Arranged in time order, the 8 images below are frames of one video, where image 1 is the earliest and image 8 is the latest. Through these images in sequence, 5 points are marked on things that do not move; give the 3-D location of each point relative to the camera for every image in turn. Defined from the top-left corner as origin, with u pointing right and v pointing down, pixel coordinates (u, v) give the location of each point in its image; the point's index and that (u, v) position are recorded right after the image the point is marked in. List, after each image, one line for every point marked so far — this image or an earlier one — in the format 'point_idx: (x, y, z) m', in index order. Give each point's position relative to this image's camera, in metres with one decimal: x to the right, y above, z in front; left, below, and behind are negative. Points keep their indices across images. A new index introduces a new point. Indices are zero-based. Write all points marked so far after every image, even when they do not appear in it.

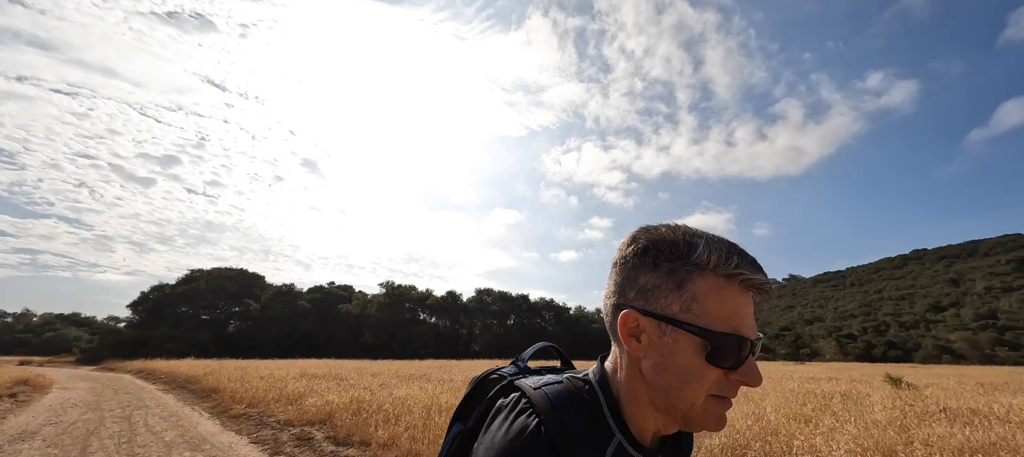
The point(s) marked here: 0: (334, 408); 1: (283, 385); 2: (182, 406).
0: (-3.5, -3.5, +6.7) m
1: (-7.0, -4.7, +10.4) m
2: (-9.0, -4.9, +9.5) m
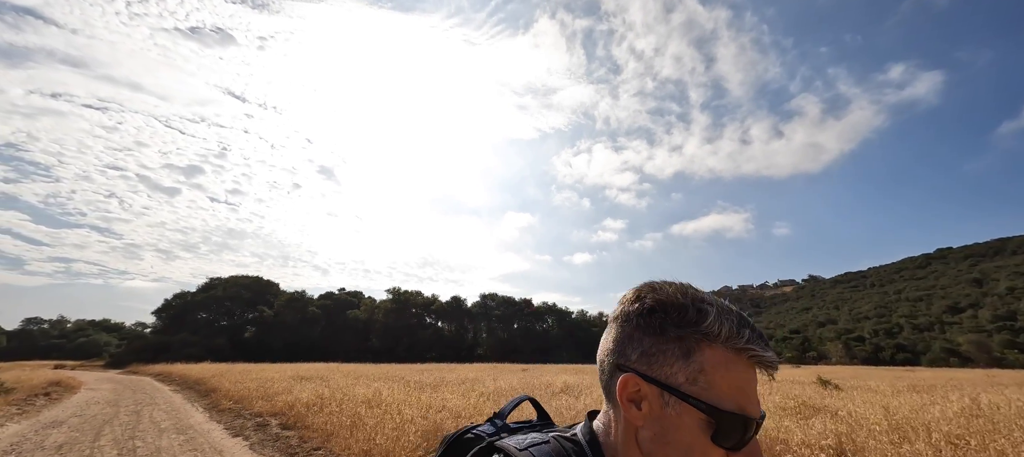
0: (-5.2, -4.1, +8.2) m
1: (-8.5, -5.4, +12.0) m
2: (-10.6, -5.6, +11.1) m
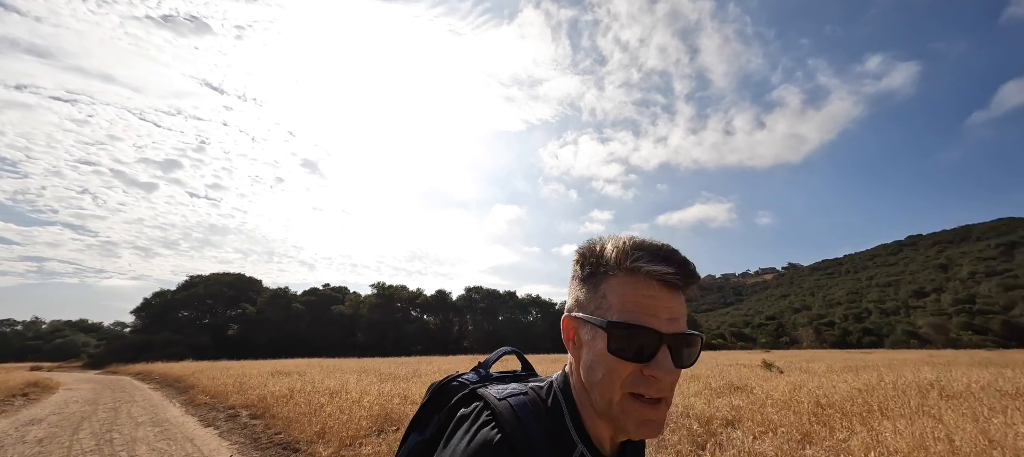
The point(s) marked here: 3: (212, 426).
0: (-6.3, -4.3, +8.8) m
1: (-9.7, -5.5, +12.5) m
2: (-11.7, -5.7, +11.6) m
3: (-6.2, -4.1, +7.1) m
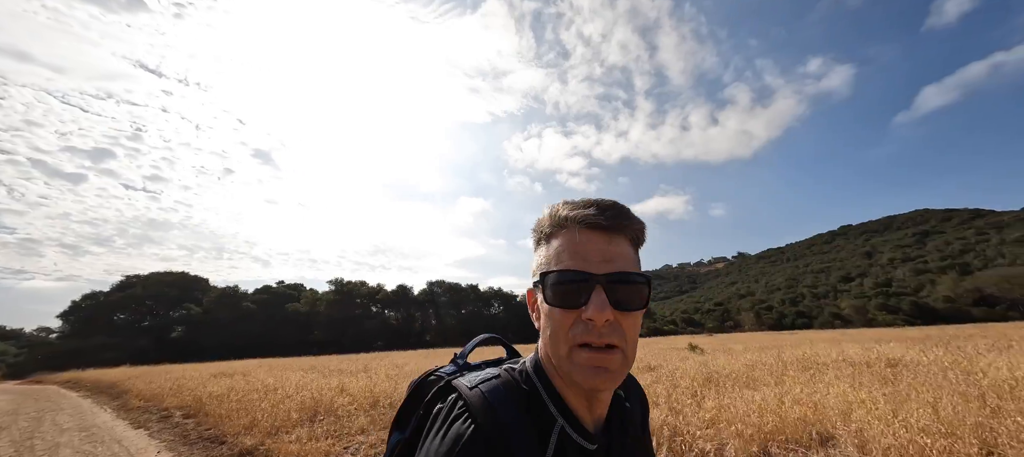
0: (-8.0, -4.3, +8.9) m
1: (-11.7, -5.5, +12.3) m
2: (-13.6, -5.8, +11.2) m
3: (-7.7, -4.2, +7.2) m
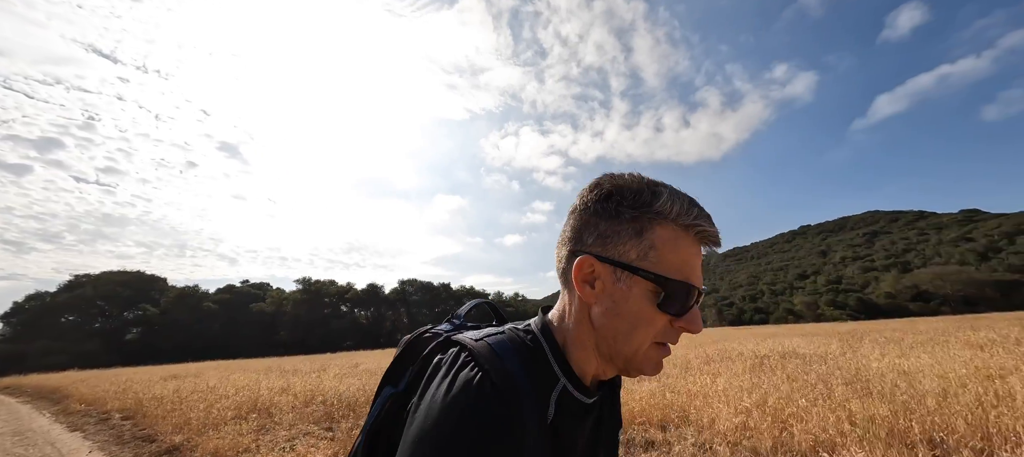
0: (-9.6, -4.5, +9.0) m
1: (-13.6, -5.6, +12.3) m
2: (-15.4, -5.9, +11.1) m
3: (-9.3, -4.3, +7.4) m
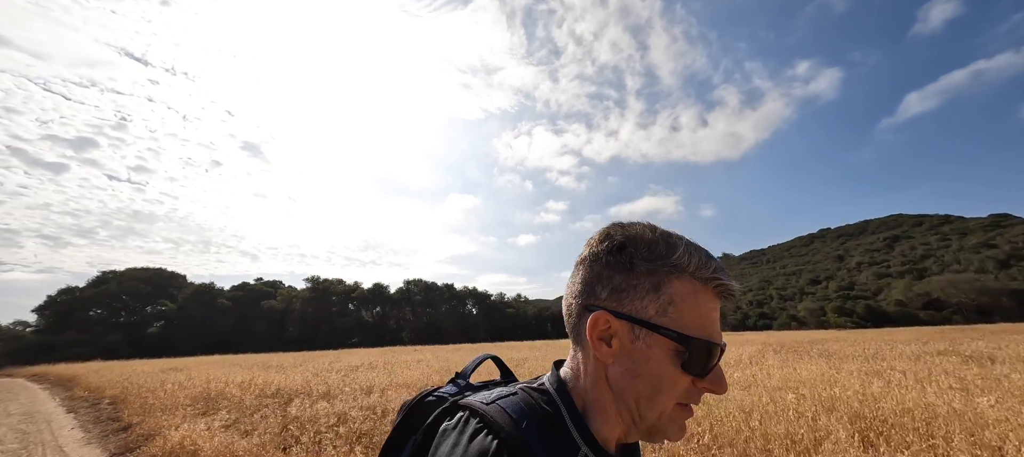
0: (-11.5, -4.8, +10.5) m
1: (-15.3, -5.9, +13.8) m
2: (-17.2, -6.2, +12.7) m
3: (-11.2, -4.7, +8.8) m
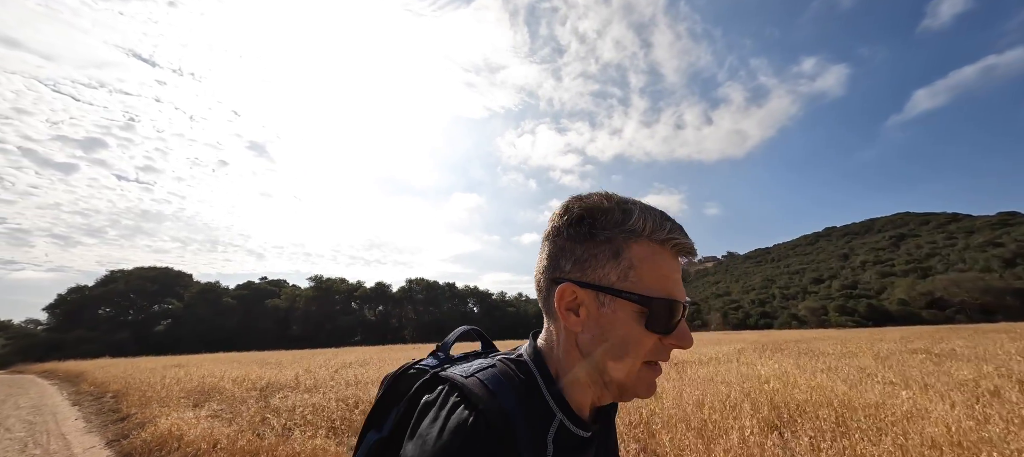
0: (-12.0, -4.9, +11.0) m
1: (-15.7, -6.0, +14.4) m
2: (-17.7, -6.3, +13.3) m
3: (-11.7, -4.8, +9.3) m
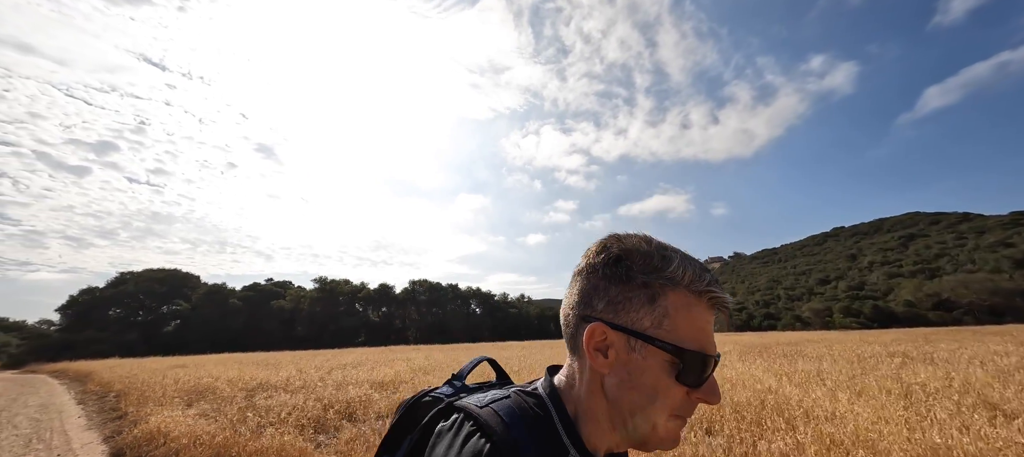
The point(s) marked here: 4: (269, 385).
0: (-12.4, -5.1, +11.5) m
1: (-16.1, -6.2, +14.9) m
2: (-18.1, -6.5, +13.8) m
3: (-12.2, -5.0, +9.8) m
4: (-6.6, -4.3, +9.5) m
